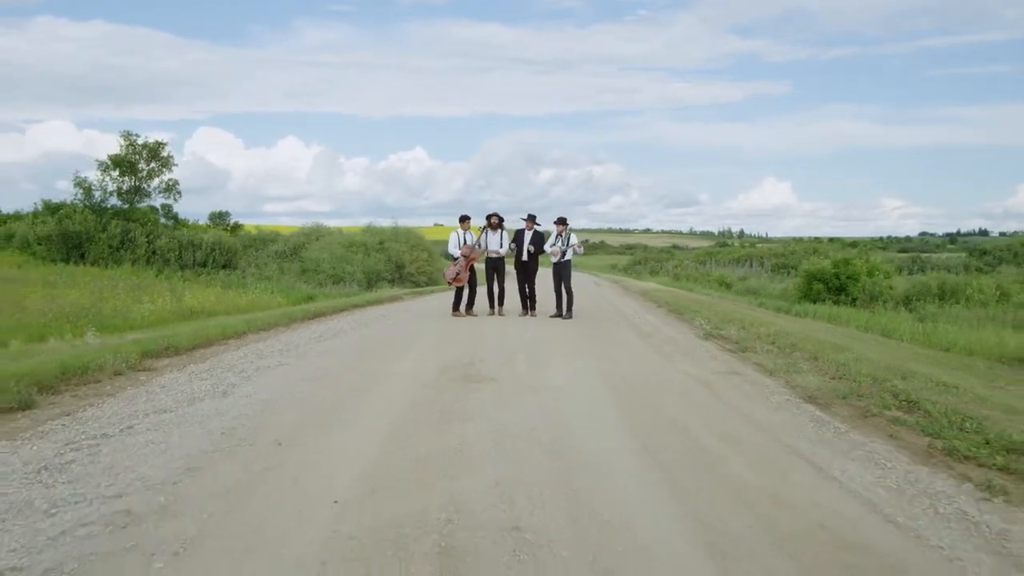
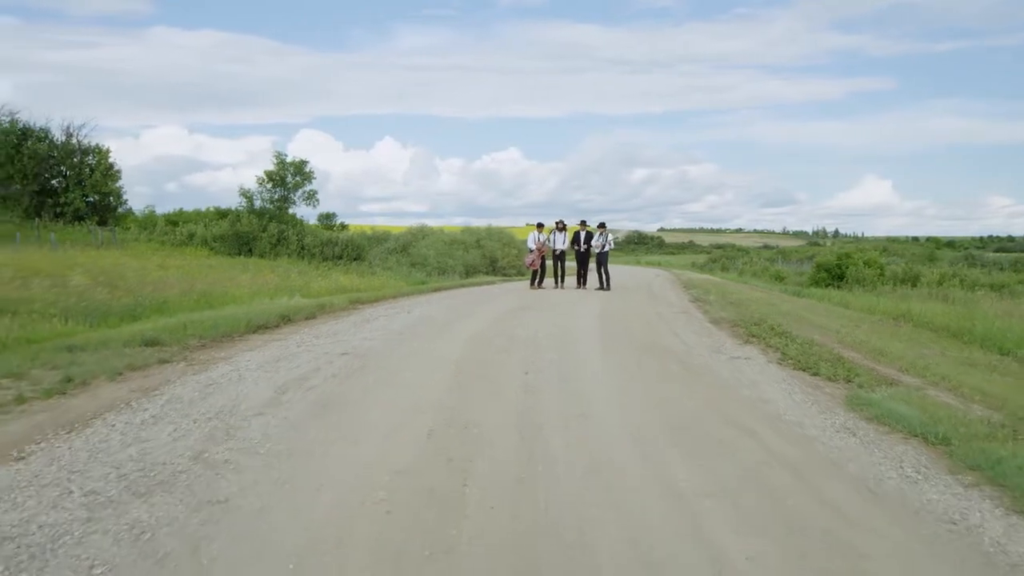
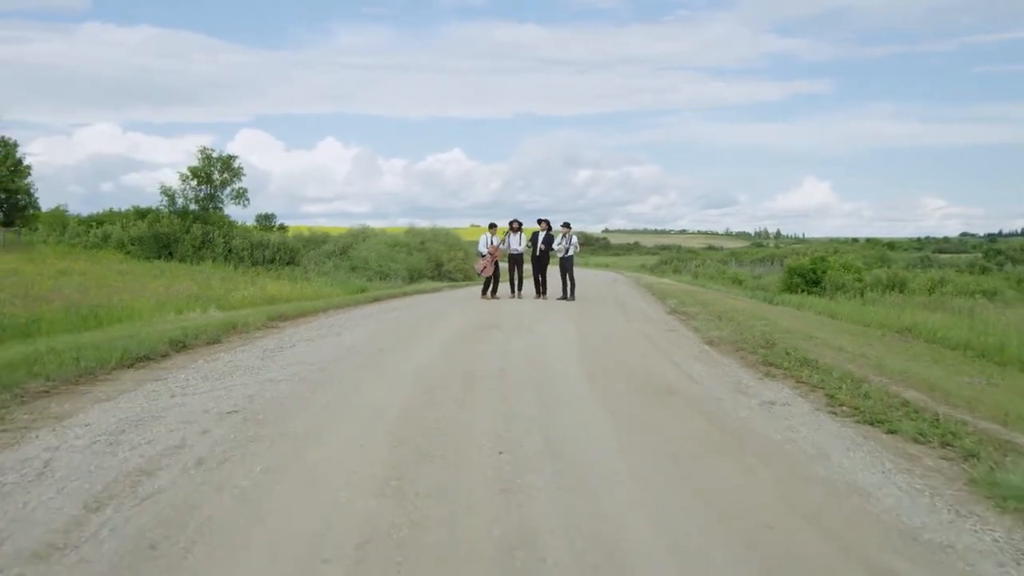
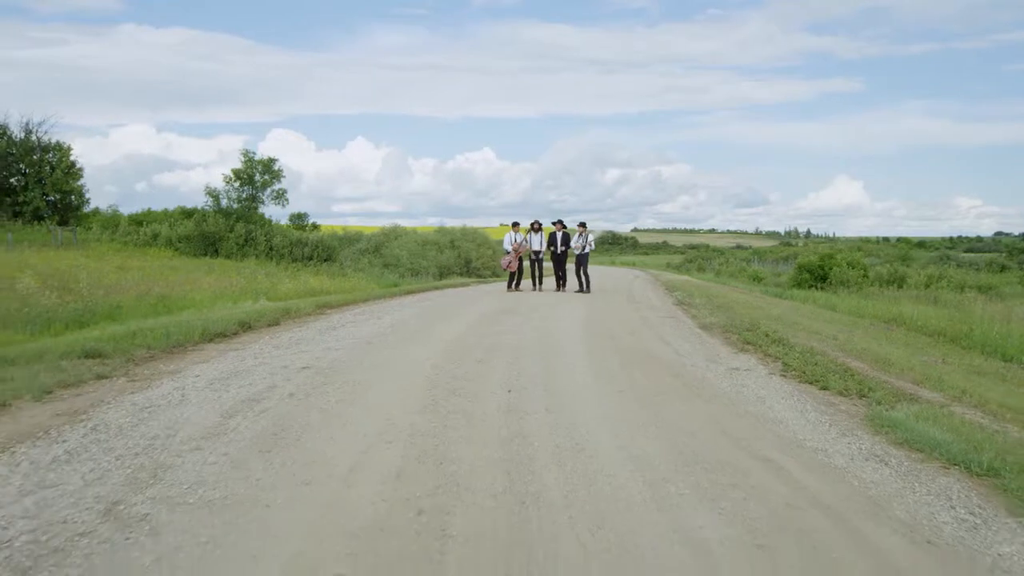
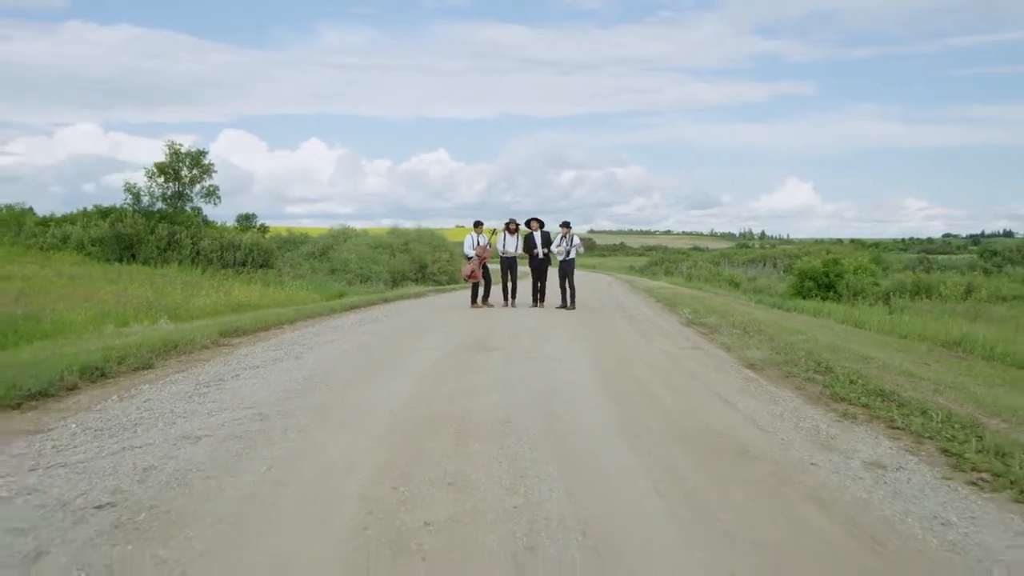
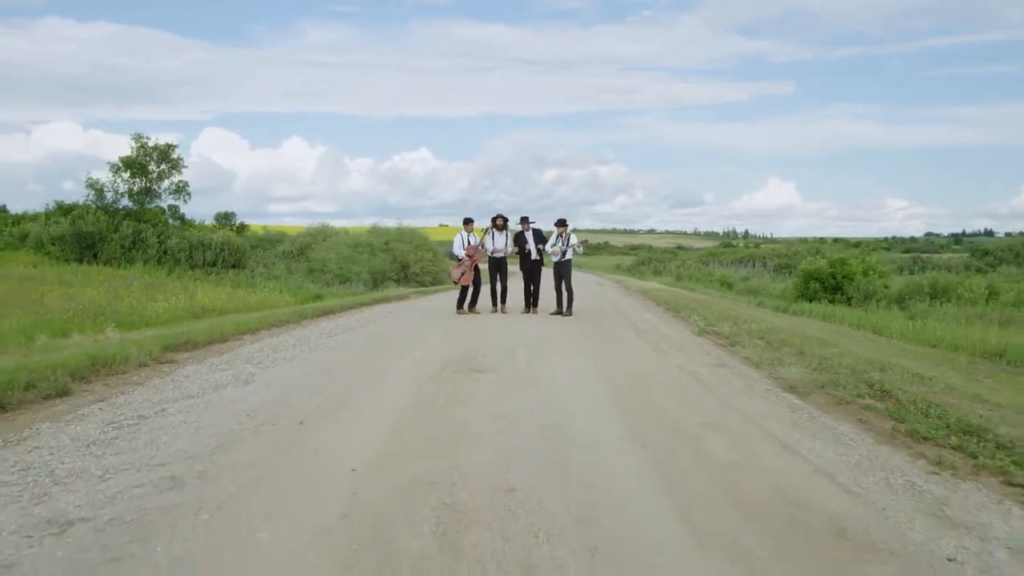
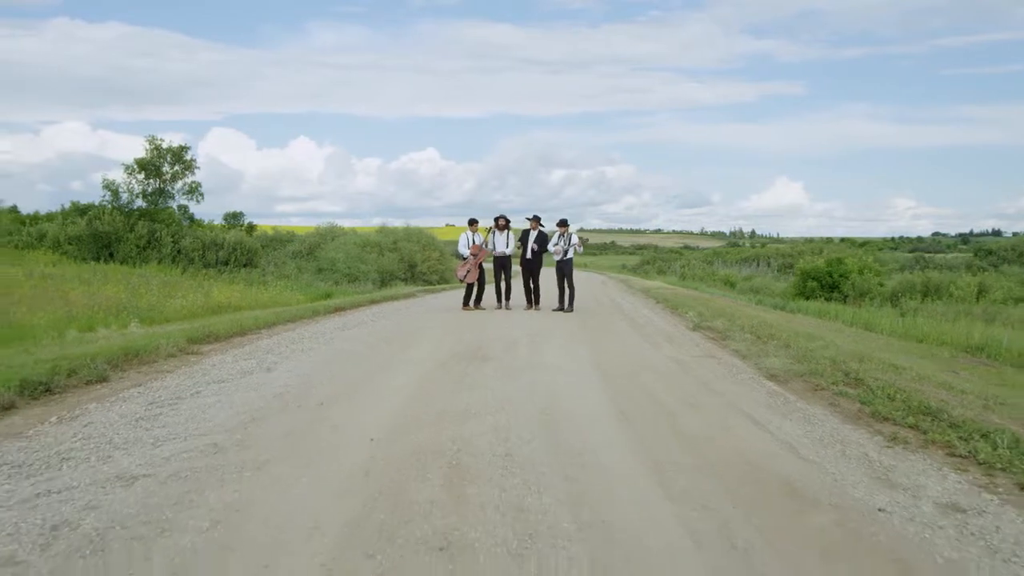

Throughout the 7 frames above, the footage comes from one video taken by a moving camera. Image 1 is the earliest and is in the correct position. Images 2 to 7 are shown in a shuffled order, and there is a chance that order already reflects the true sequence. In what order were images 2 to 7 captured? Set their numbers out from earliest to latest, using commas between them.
6, 7, 5, 3, 4, 2
